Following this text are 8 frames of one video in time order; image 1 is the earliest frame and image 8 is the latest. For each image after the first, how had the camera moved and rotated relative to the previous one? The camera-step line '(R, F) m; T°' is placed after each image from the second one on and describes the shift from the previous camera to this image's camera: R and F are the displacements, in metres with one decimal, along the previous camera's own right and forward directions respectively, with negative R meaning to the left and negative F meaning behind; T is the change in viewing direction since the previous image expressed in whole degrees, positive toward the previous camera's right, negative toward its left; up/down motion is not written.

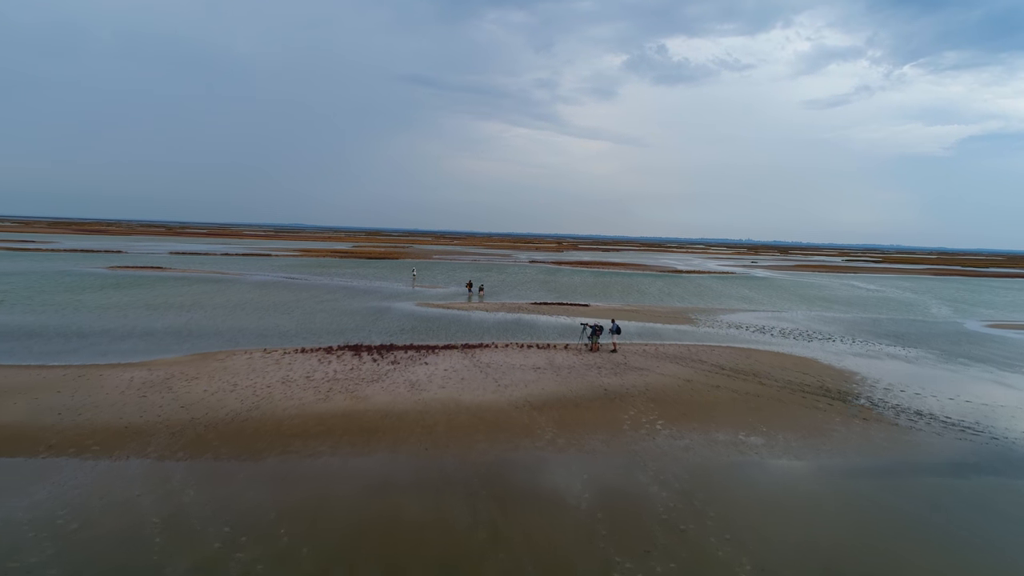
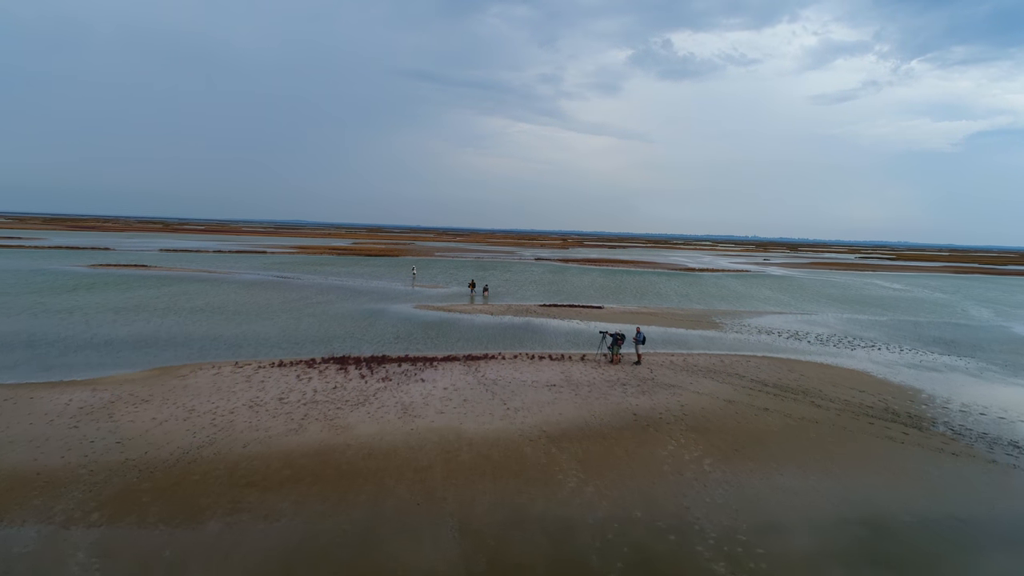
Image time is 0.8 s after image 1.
(-0.1, +2.7) m; 0°
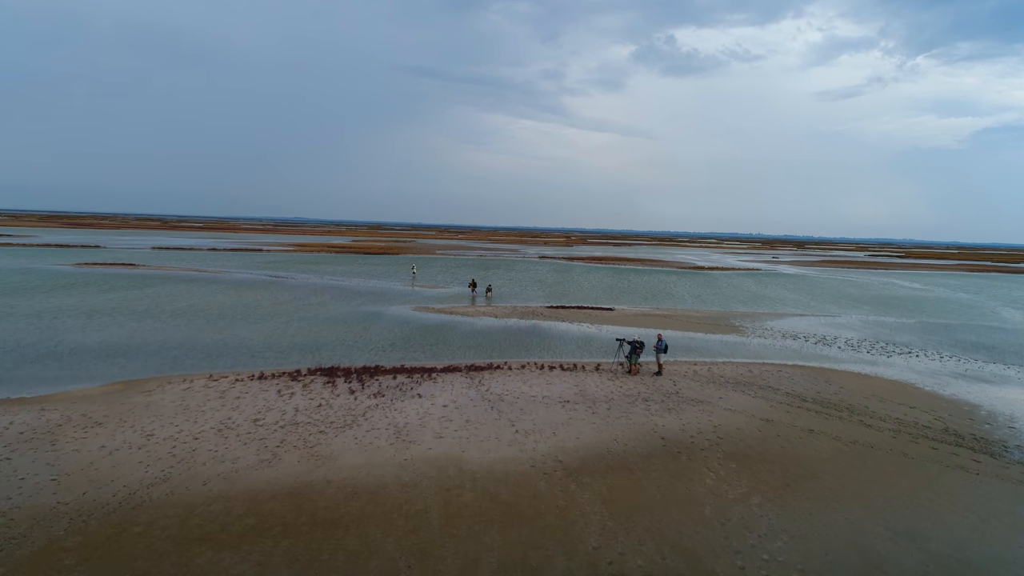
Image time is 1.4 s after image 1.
(-0.1, +1.8) m; 0°
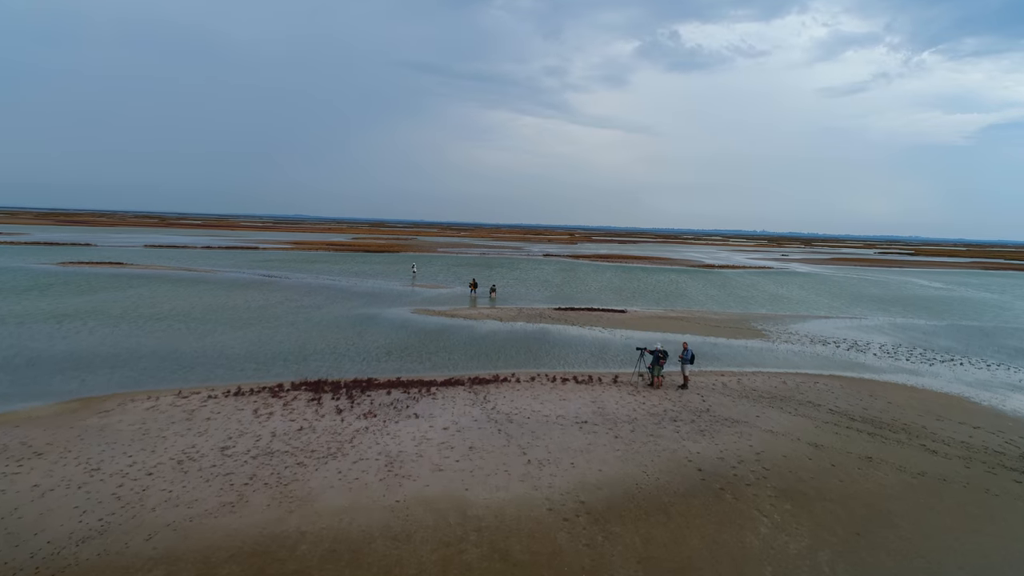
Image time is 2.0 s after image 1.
(-0.1, +1.8) m; 0°
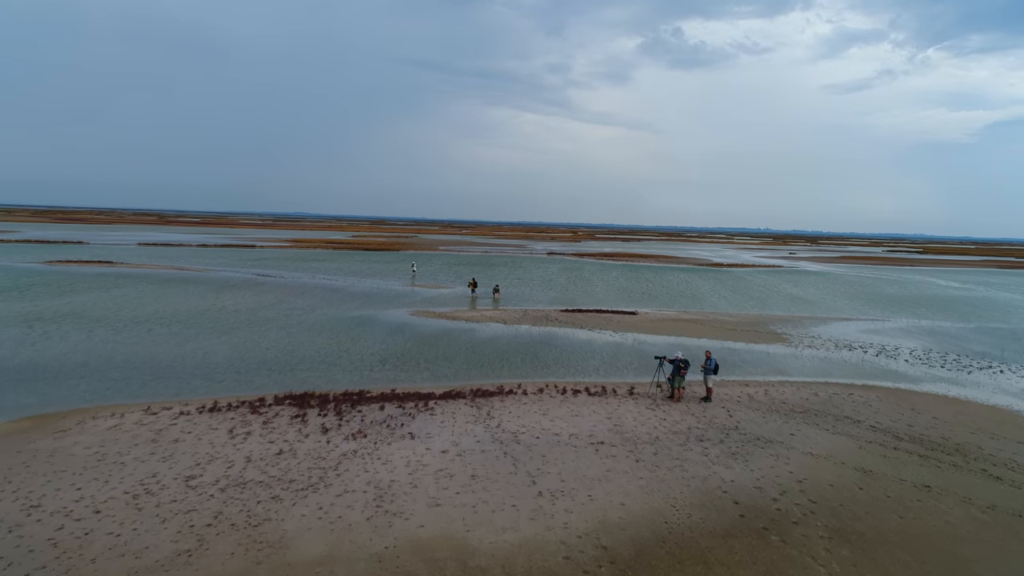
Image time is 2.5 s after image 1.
(-0.1, +1.4) m; 0°
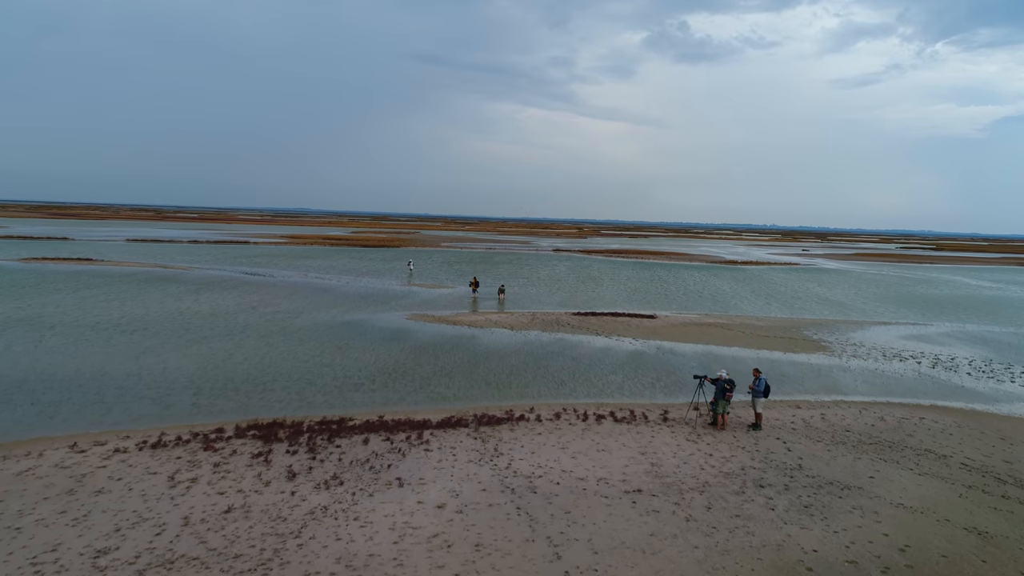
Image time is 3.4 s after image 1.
(-0.1, +2.3) m; 0°
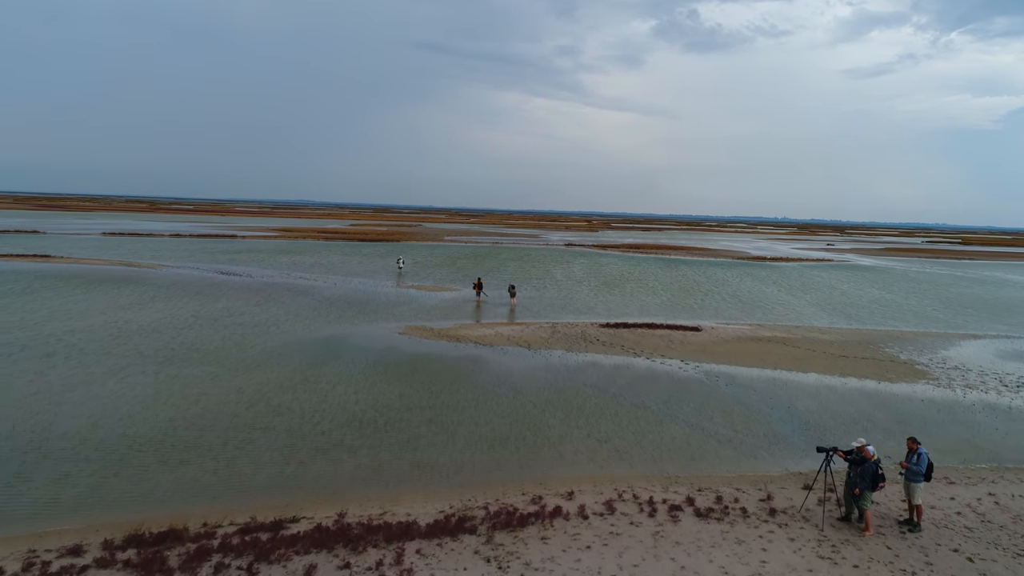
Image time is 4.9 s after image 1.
(-0.2, +4.0) m; 0°
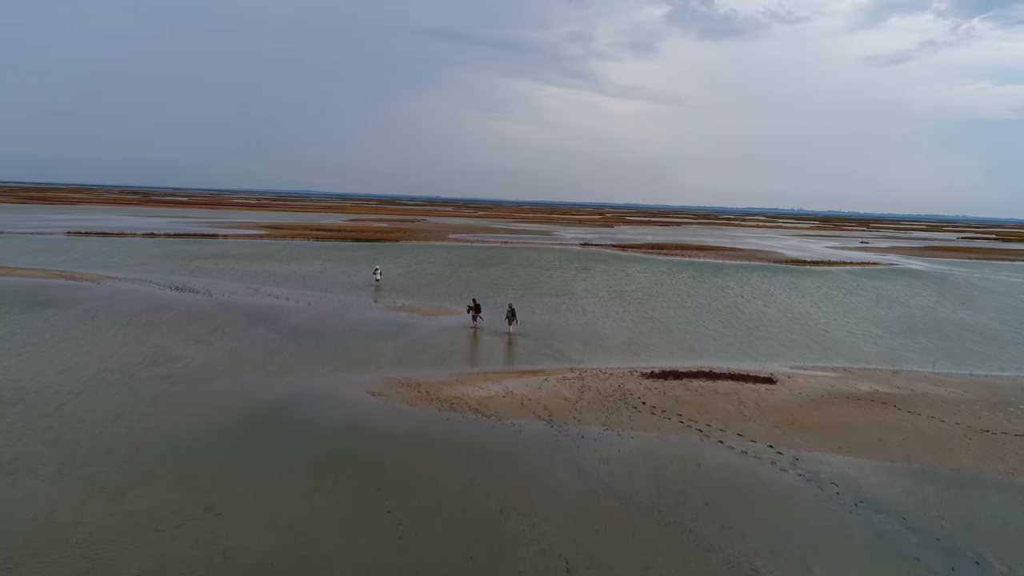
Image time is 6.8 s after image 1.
(-0.1, +4.8) m; -1°
